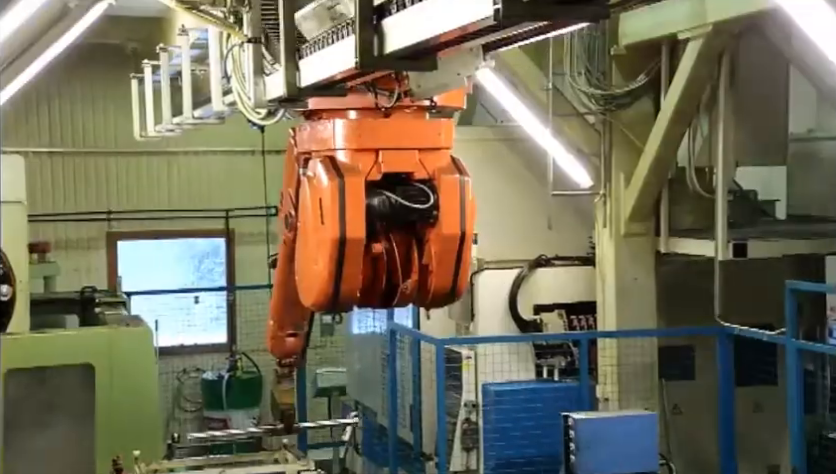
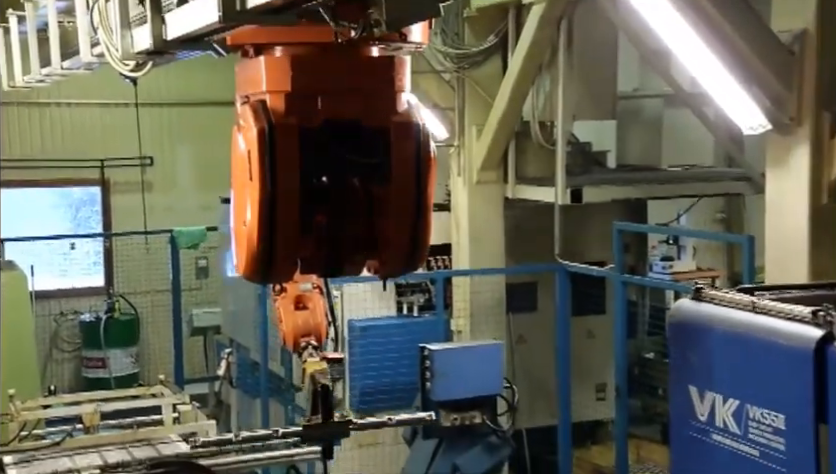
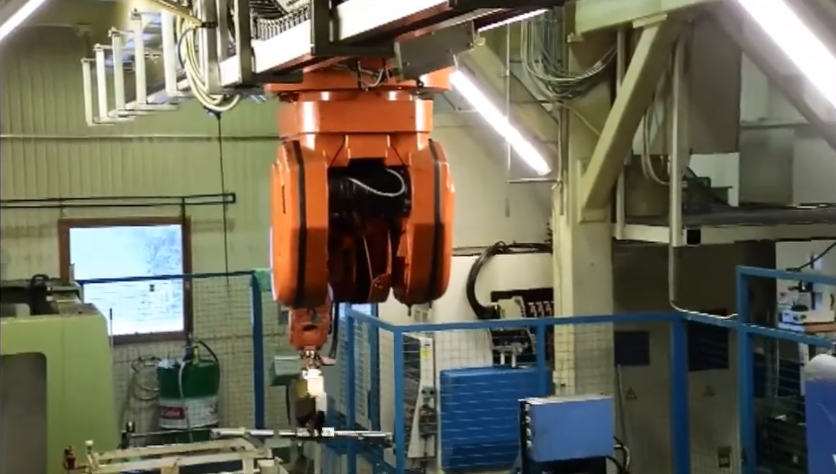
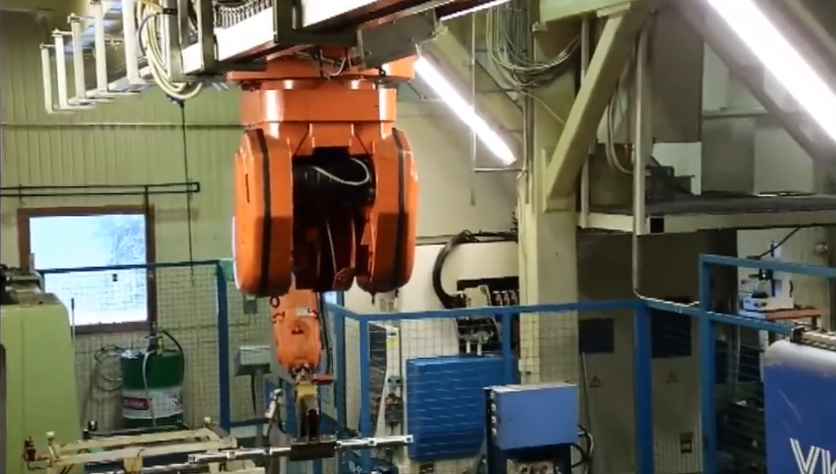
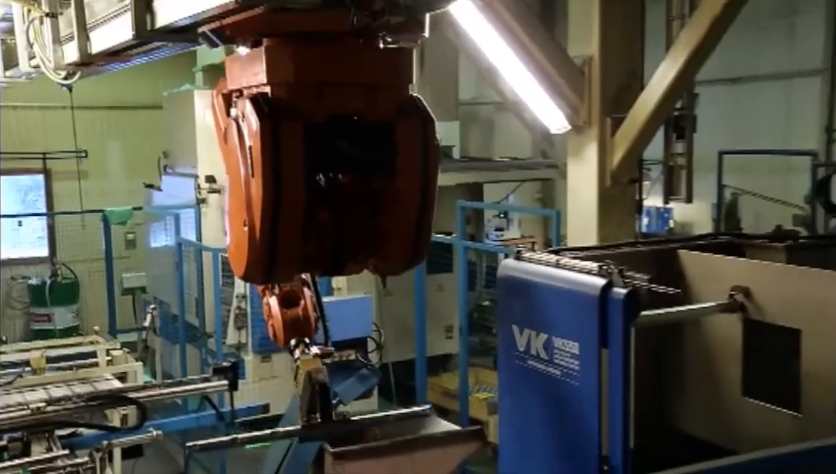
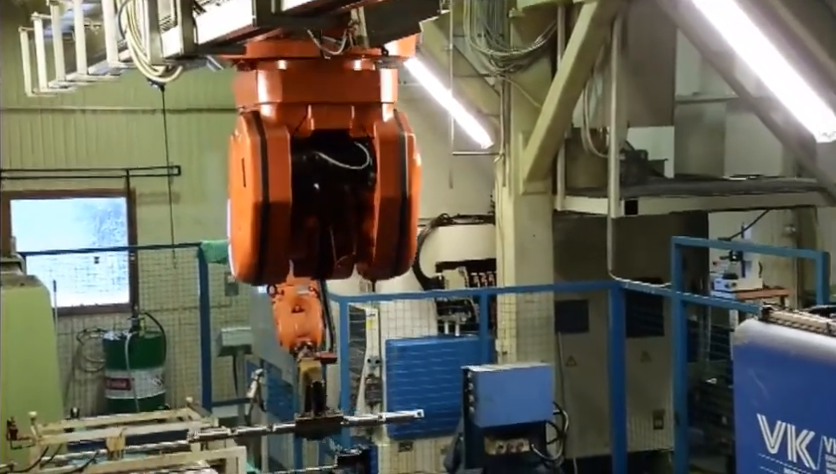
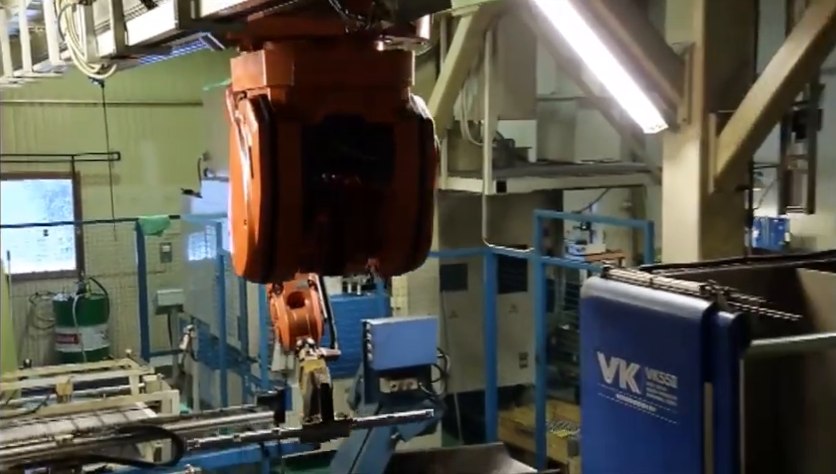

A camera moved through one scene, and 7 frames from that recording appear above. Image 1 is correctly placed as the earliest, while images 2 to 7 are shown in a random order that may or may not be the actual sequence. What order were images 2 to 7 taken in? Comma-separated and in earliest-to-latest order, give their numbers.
3, 4, 6, 2, 7, 5
